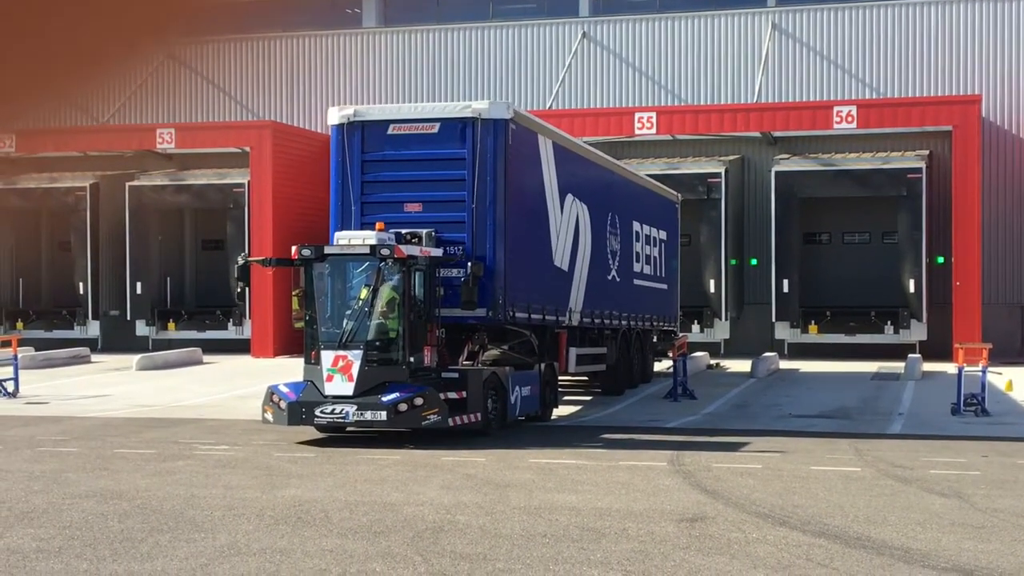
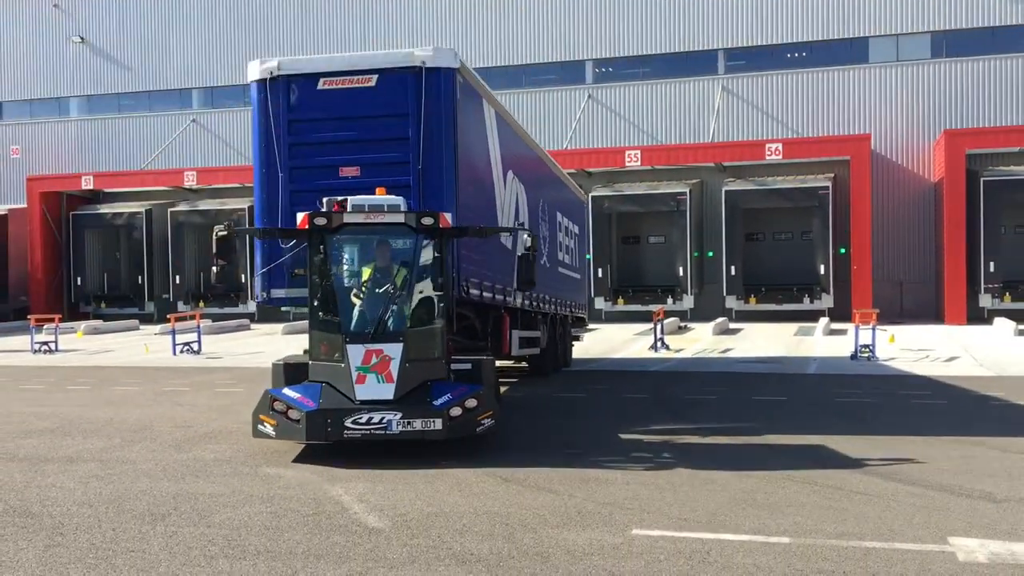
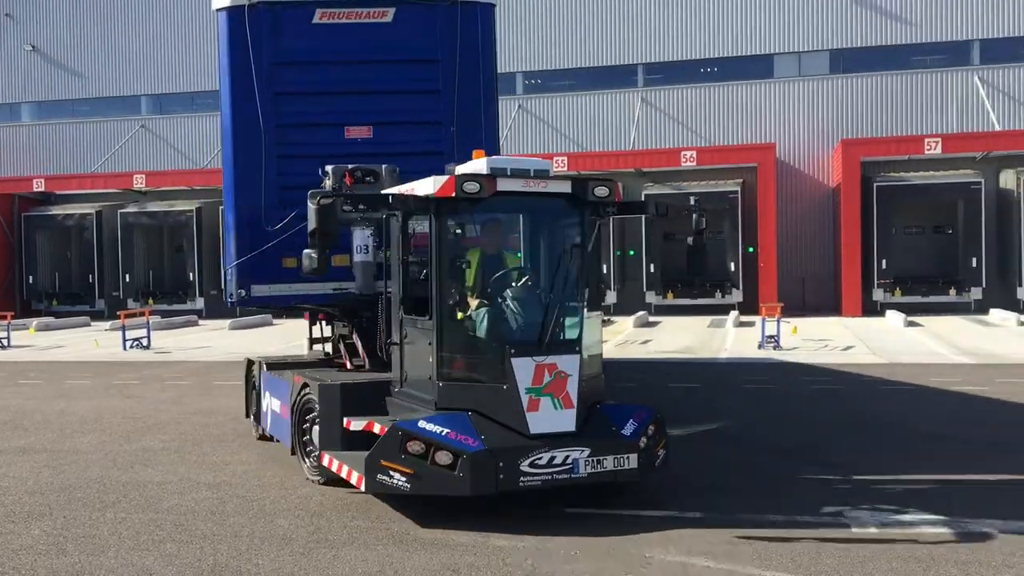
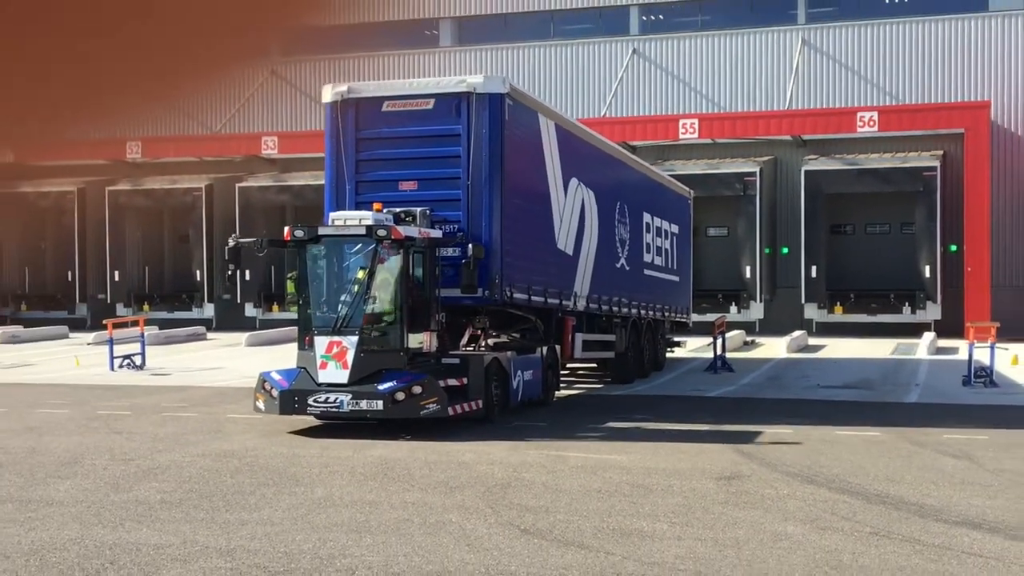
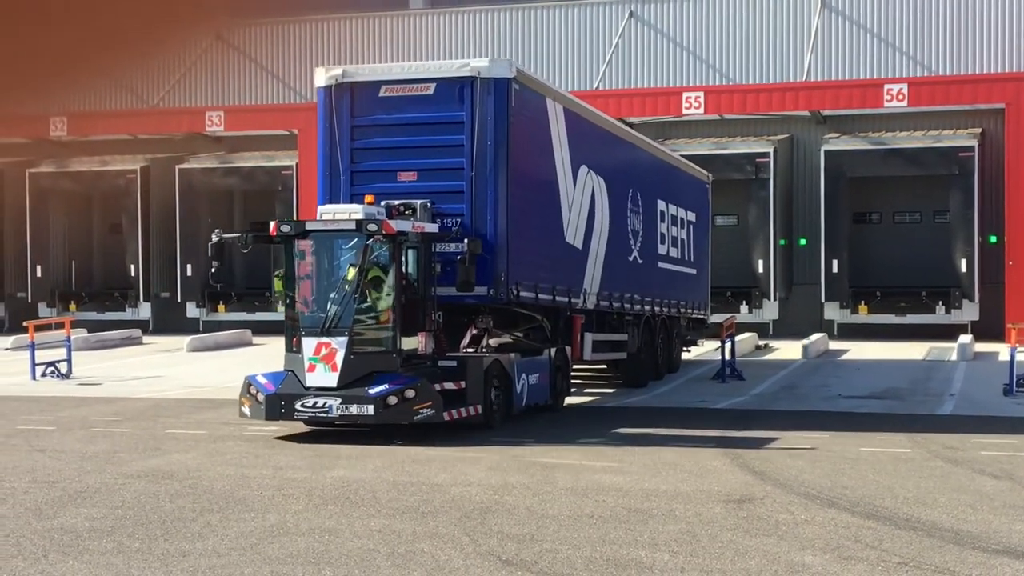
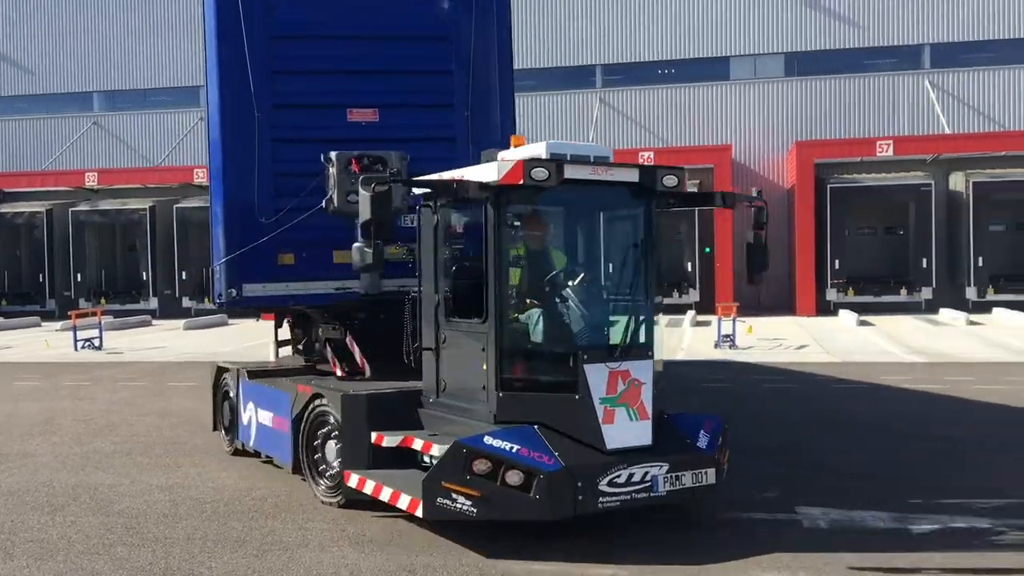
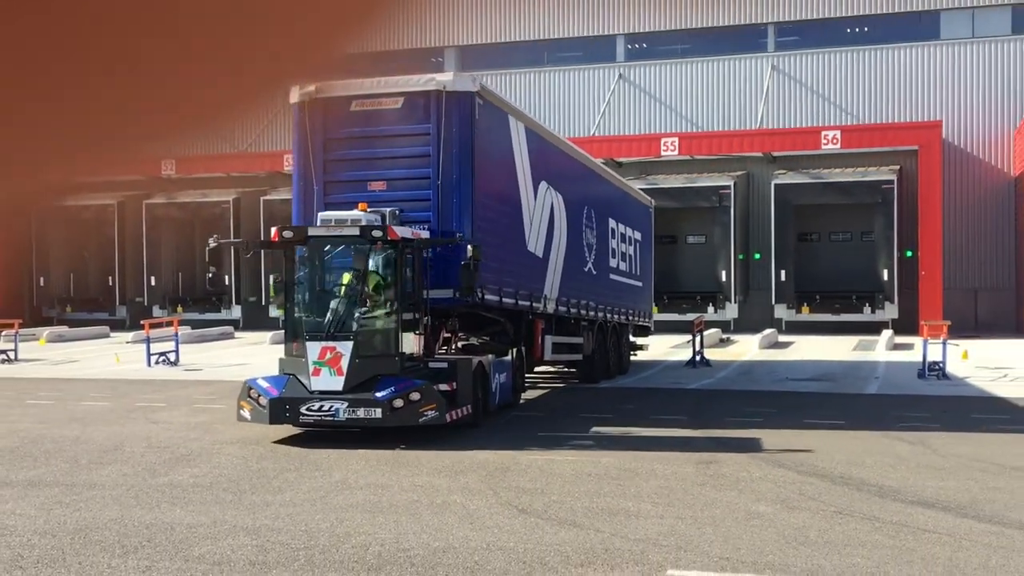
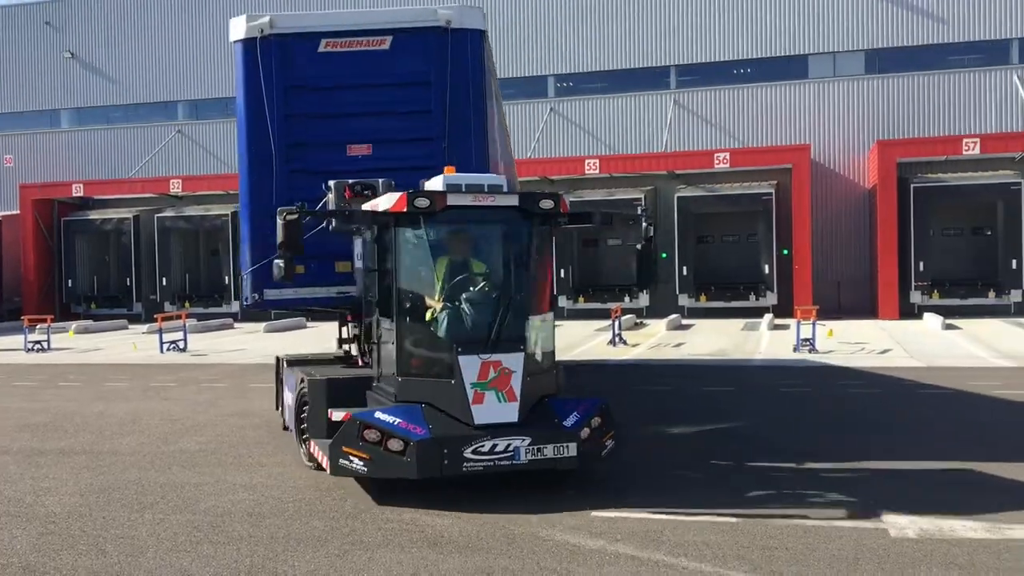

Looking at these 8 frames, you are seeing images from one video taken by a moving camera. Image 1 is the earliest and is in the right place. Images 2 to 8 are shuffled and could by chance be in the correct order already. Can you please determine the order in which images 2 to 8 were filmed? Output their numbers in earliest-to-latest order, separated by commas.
5, 4, 7, 2, 8, 3, 6
